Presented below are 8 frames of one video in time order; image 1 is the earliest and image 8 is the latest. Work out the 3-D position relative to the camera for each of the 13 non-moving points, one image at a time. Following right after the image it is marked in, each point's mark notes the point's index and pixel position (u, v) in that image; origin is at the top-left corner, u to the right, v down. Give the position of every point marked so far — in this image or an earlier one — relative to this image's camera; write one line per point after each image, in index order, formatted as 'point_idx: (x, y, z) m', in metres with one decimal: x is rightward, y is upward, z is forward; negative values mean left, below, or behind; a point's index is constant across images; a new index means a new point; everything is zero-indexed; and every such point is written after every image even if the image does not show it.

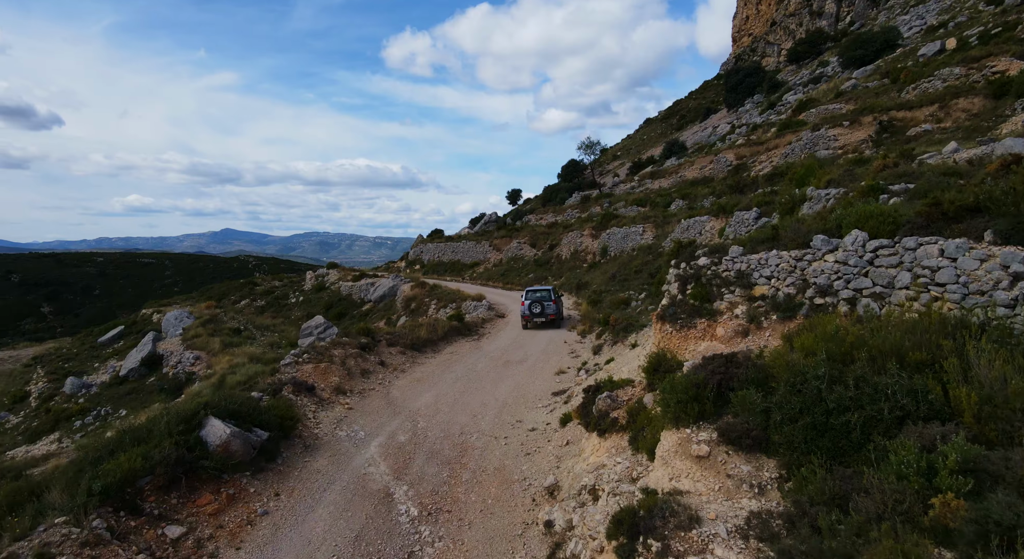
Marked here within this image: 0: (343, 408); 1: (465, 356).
0: (-3.8, -2.9, +12.7) m
1: (-1.5, -2.5, +18.0) m
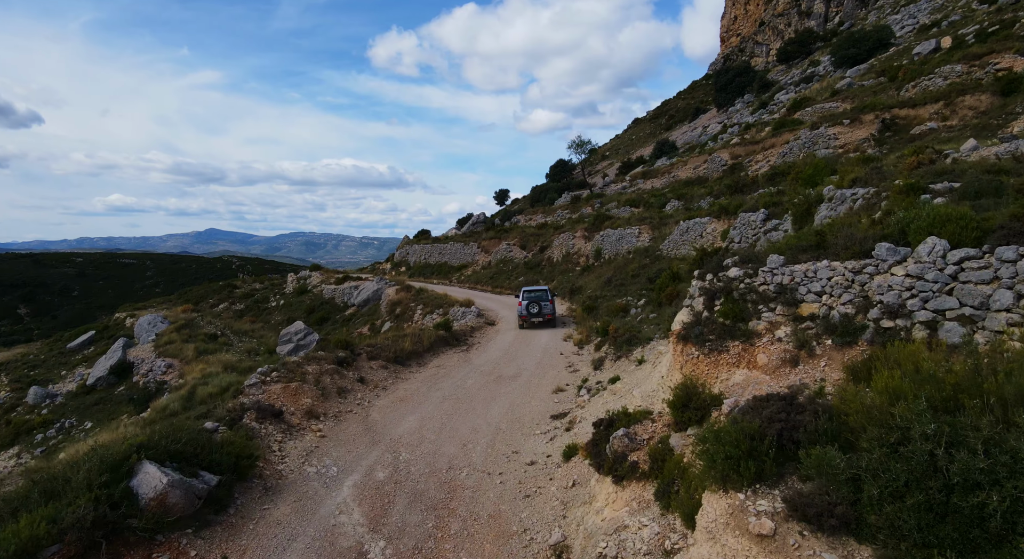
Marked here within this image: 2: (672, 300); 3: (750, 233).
0: (-3.9, -3.1, +11.2) m
1: (-1.7, -2.7, +16.5) m
2: (+5.6, -0.7, +19.2) m
3: (+8.5, +1.6, +19.8) m
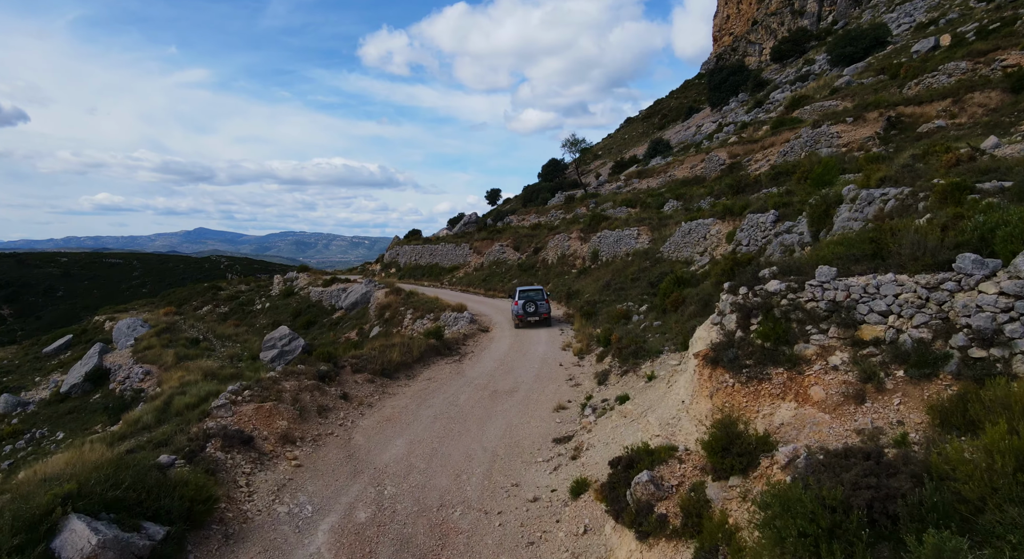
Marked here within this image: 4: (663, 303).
0: (-4.0, -3.3, +9.9) m
1: (-1.8, -2.9, +15.3) m
2: (+5.4, -0.9, +18.1) m
3: (+8.3, +1.5, +18.7) m
4: (+5.2, -0.8, +19.2) m
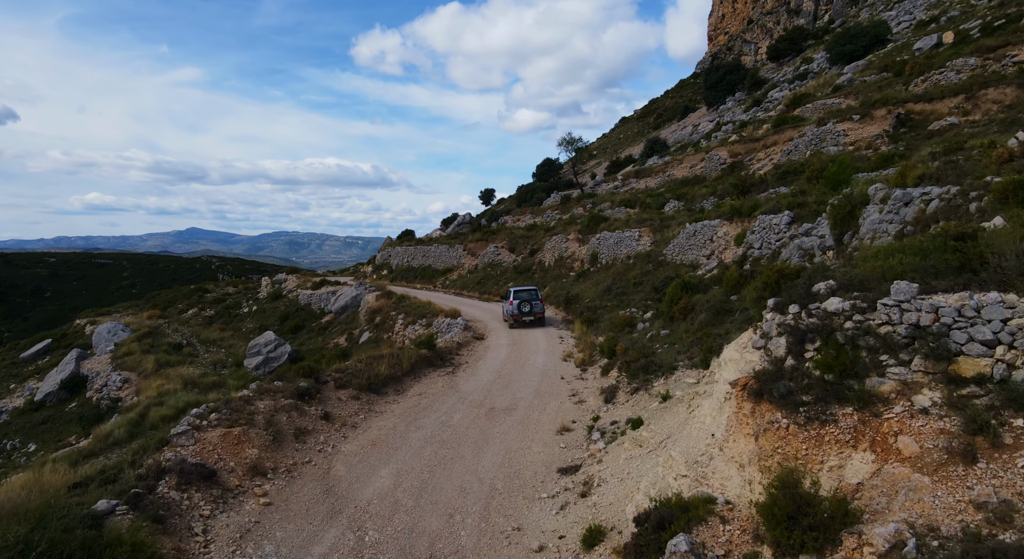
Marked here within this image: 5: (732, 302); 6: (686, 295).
0: (-4.0, -3.5, +8.7) m
1: (-1.9, -3.0, +14.1) m
2: (+5.3, -1.1, +16.9) m
3: (+8.2, +1.3, +17.6) m
4: (+5.1, -1.0, +18.0) m
5: (+6.3, -0.6, +16.0) m
6: (+5.8, -0.5, +18.4) m
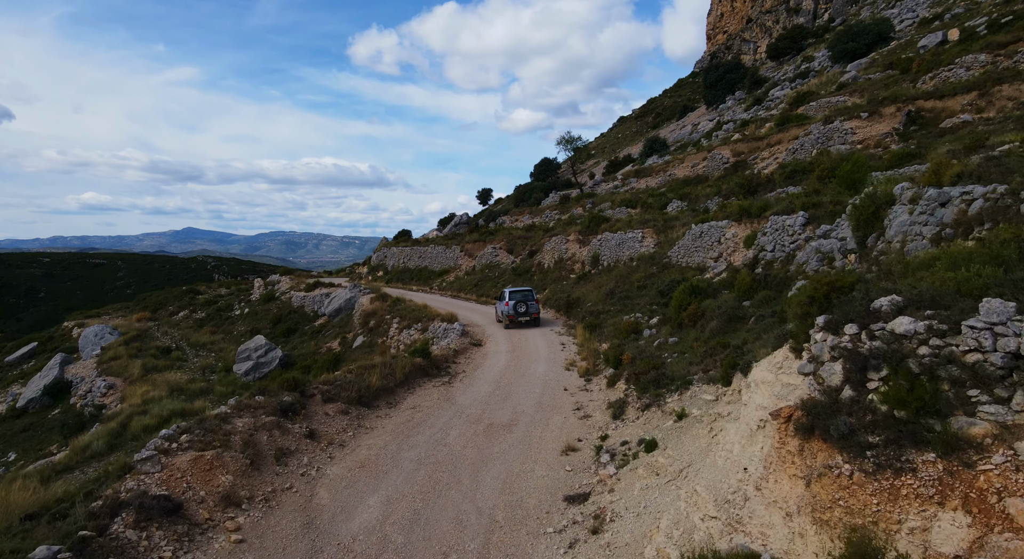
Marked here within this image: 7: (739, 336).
0: (-3.9, -3.6, +7.7) m
1: (-1.9, -3.2, +13.1) m
2: (+5.3, -1.2, +16.0) m
3: (+8.2, +1.2, +16.7) m
4: (+5.1, -1.1, +17.1) m
5: (+6.3, -0.8, +15.1) m
6: (+5.7, -0.6, +17.5) m
7: (+5.3, -1.3, +12.9) m
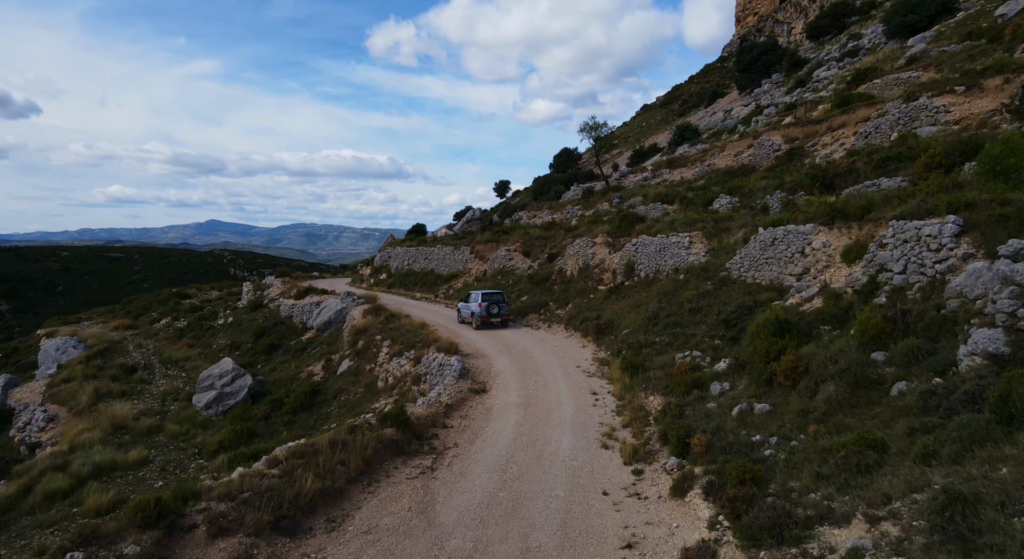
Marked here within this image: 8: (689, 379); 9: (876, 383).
0: (-4.0, -4.5, +2.8) m
1: (-1.7, -3.9, +8.1) m
2: (+5.6, -1.9, +10.8) m
3: (+8.5, +0.4, +11.3) m
4: (+5.4, -1.9, +11.9) m
5: (+6.5, -1.5, +9.8) m
6: (+6.0, -1.4, +12.2) m
7: (+5.4, -2.1, +7.7) m
8: (+4.2, -2.4, +13.4) m
9: (+6.3, -1.8, +9.6) m
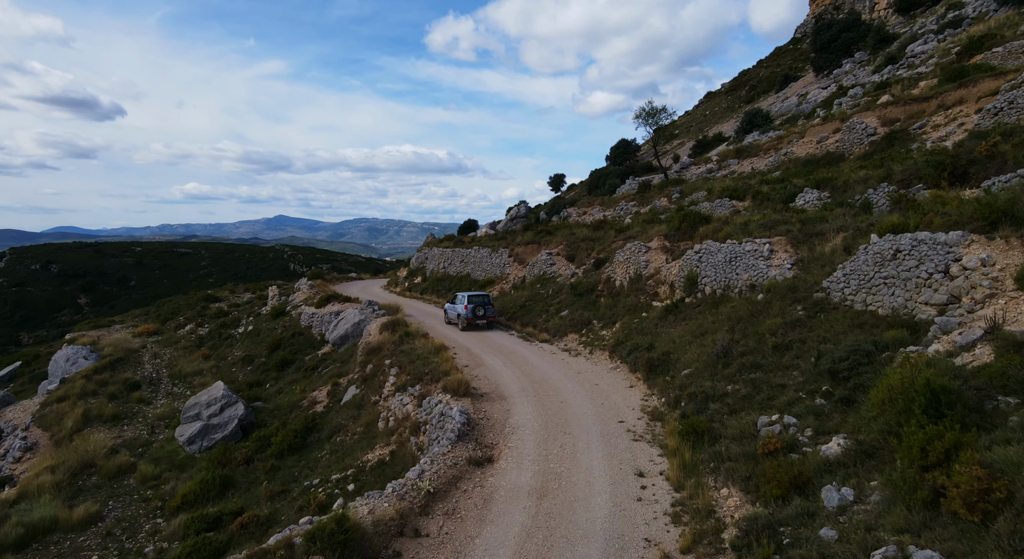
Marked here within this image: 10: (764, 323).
0: (-4.9, -5.2, -0.9) m
1: (-2.1, -4.6, +4.2) m
2: (+5.4, -2.7, +6.1) m
3: (+8.3, -0.3, +6.3) m
4: (+5.3, -2.6, +7.2) m
5: (+6.2, -2.3, +5.0) m
6: (+6.0, -2.1, +7.5) m
7: (+4.9, -2.9, +3.0) m
8: (+4.3, -3.1, +8.8) m
9: (+6.0, -2.5, +4.9) m
10: (+6.5, -1.1, +14.2) m
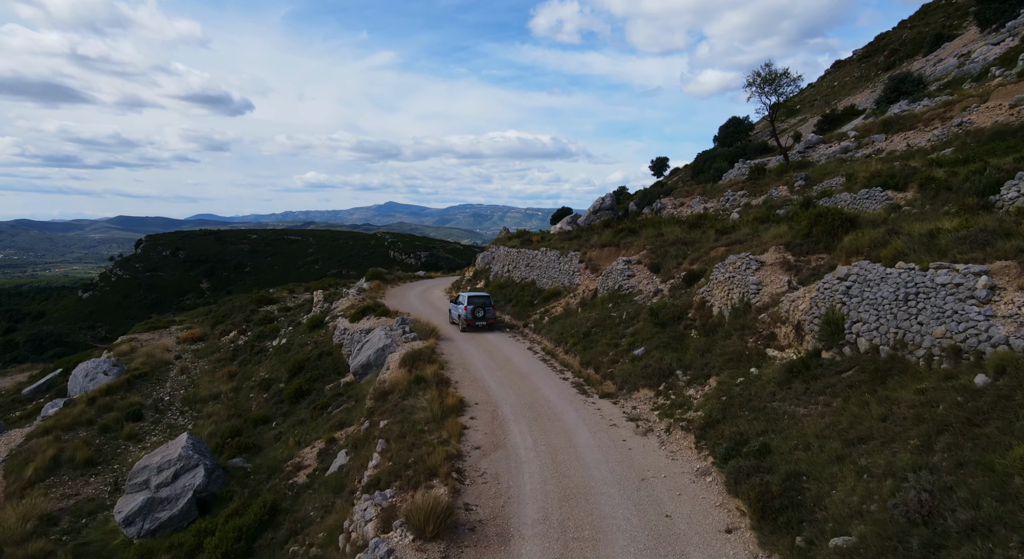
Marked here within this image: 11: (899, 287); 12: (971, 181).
0: (-7.6, -6.6, -6.0) m
1: (-4.0, -6.0, -1.5) m
2: (+3.7, -4.1, -1.0) m
3: (+6.7, -1.8, -1.4) m
4: (+3.9, -3.9, +0.1) m
5: (+4.4, -3.7, -2.2) m
6: (+4.6, -3.5, +0.2) m
7: (+2.7, -4.4, -4.0) m
8: (+3.1, -4.4, +1.8) m
9: (+4.1, -3.9, -2.3) m
10: (+6.3, -2.3, +6.7) m
11: (+7.9, -0.2, +11.0) m
12: (+13.8, +3.1, +16.8) m
